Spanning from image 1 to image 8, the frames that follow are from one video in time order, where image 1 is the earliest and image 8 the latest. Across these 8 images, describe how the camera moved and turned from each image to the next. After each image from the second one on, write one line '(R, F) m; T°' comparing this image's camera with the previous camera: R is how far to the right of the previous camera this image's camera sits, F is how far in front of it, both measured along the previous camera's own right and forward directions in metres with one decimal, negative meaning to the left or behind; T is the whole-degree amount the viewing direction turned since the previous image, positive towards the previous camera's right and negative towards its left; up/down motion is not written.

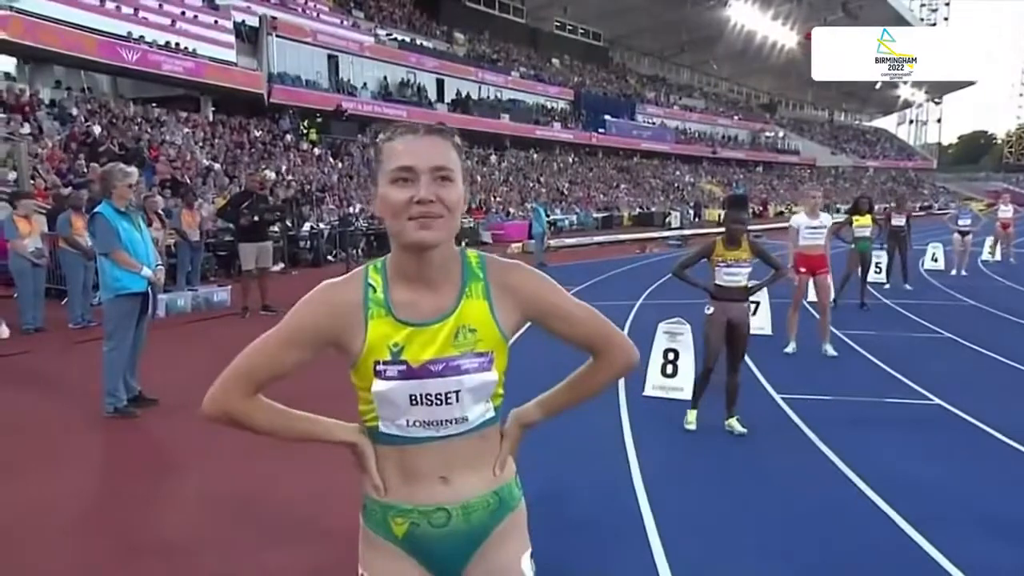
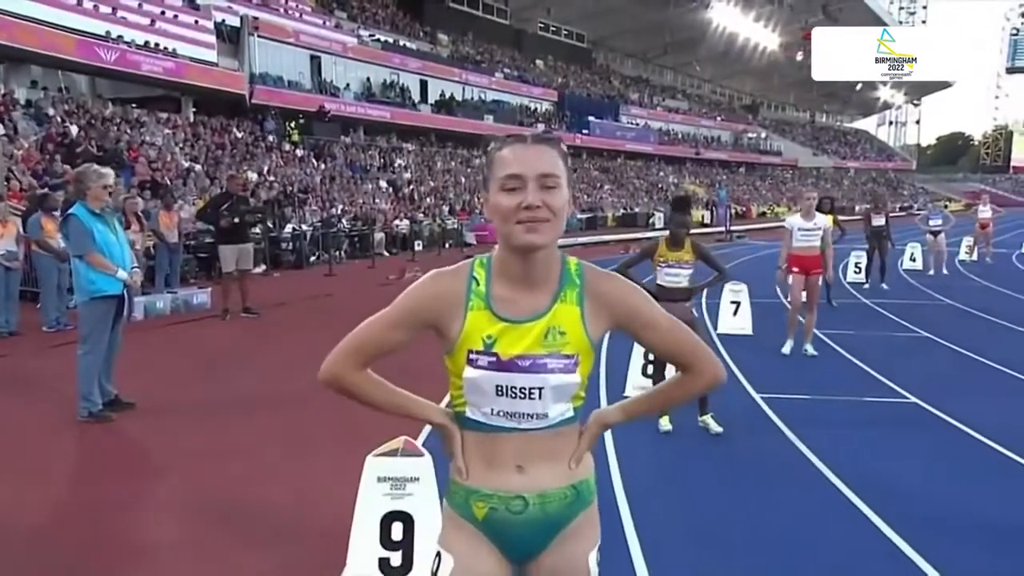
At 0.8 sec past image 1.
(0.0, 0.0) m; +1°
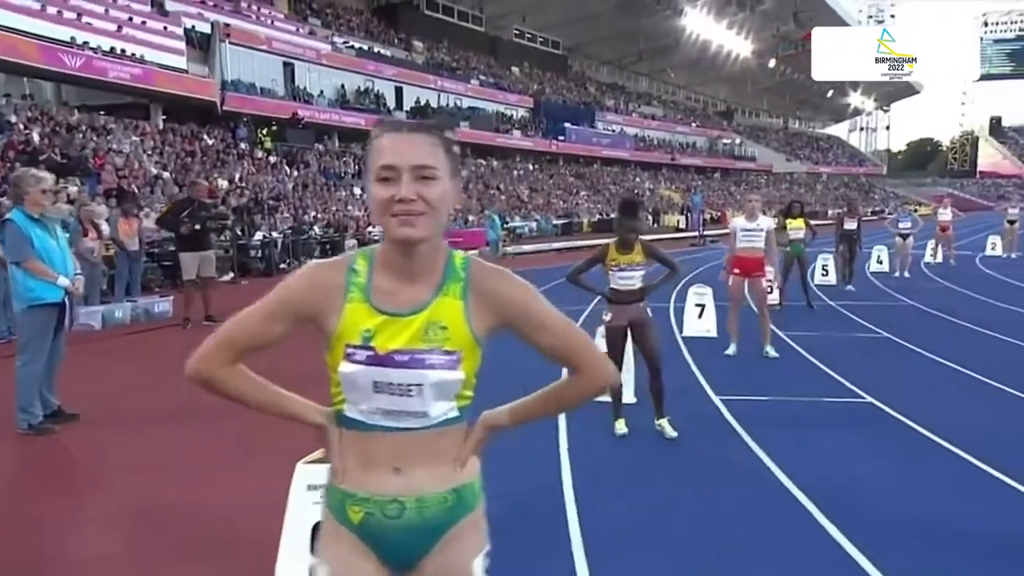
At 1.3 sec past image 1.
(+0.2, 0.0) m; +1°
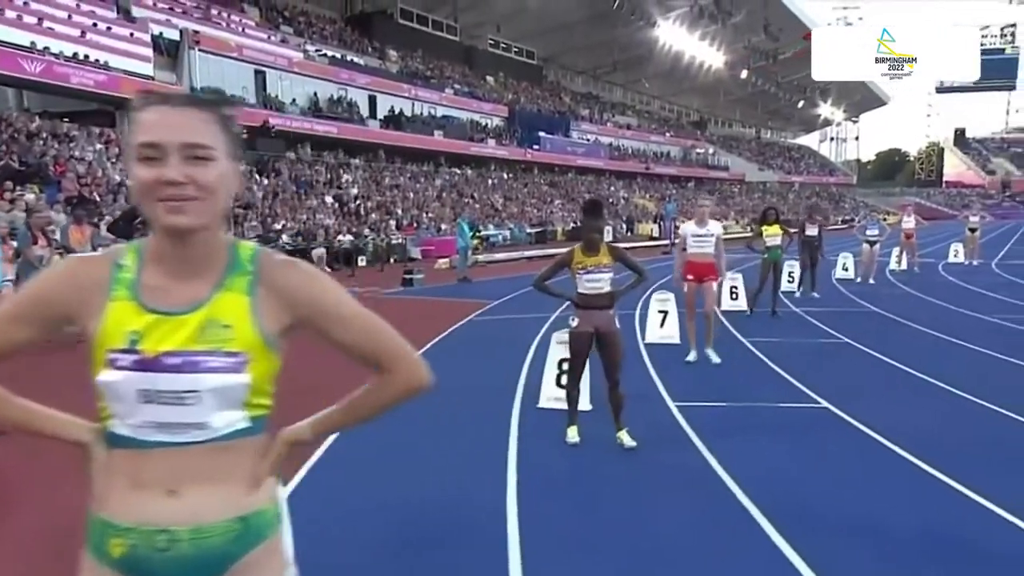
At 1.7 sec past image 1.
(+0.3, +0.1) m; +1°
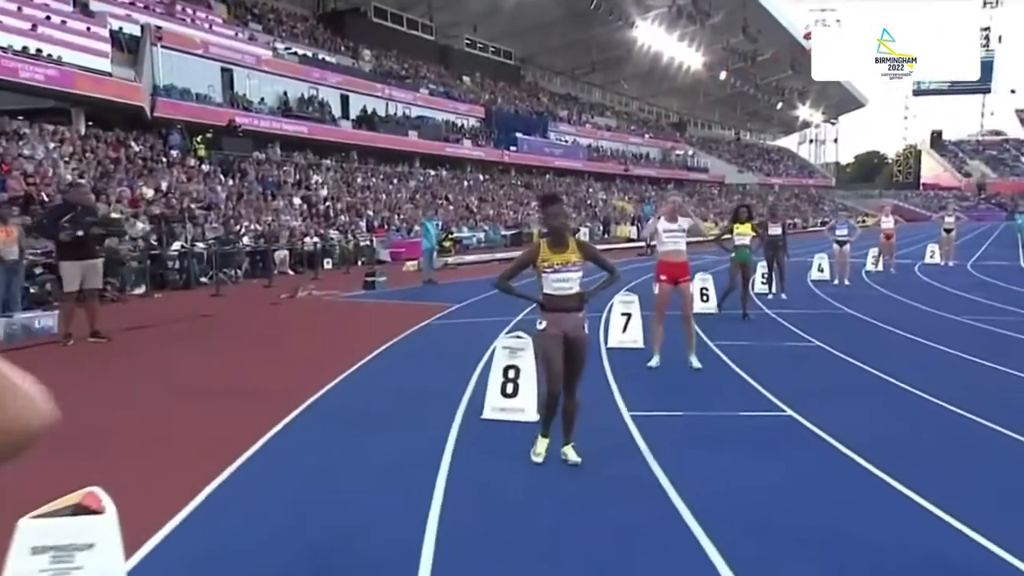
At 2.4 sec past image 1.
(+0.4, +0.4) m; +1°
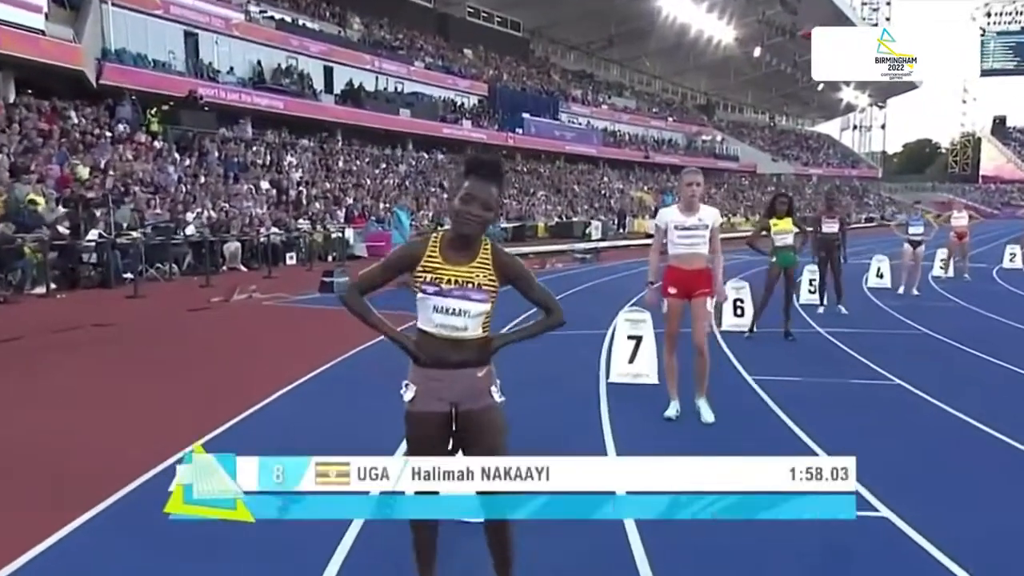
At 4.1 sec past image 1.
(+0.3, +2.6) m; -1°
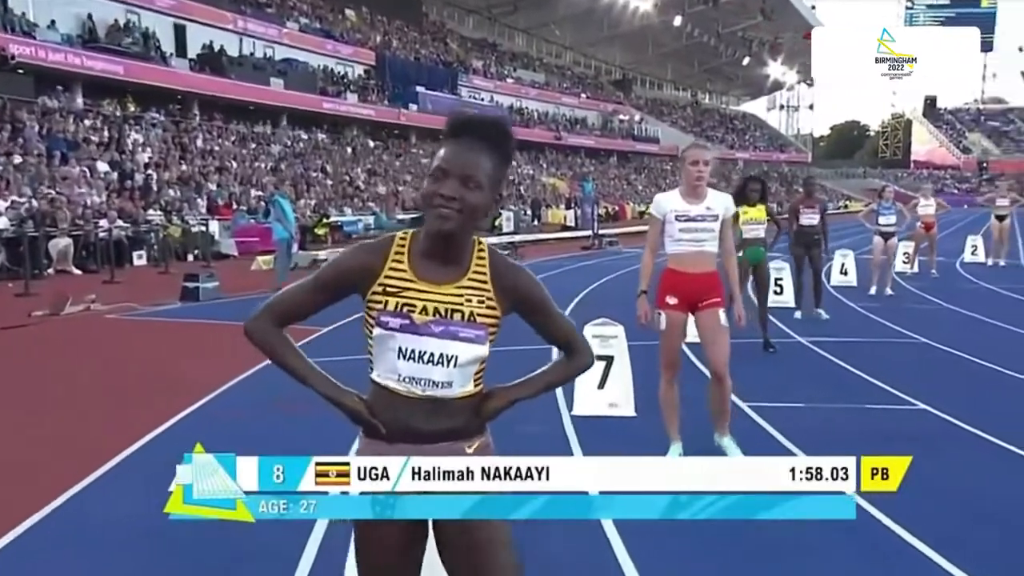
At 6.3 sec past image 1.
(0.0, +2.8) m; +7°
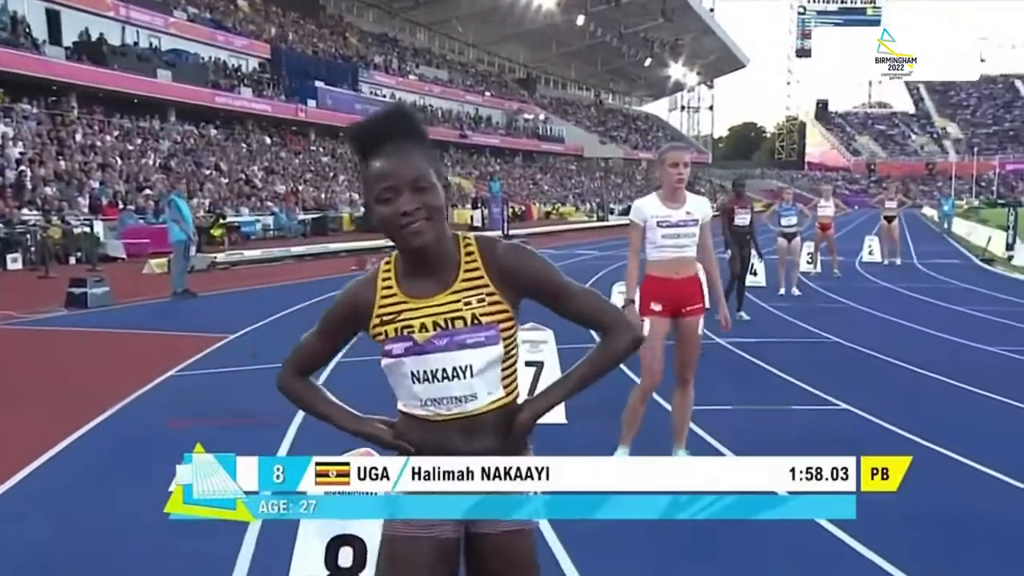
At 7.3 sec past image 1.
(+0.3, +0.3) m; +6°
